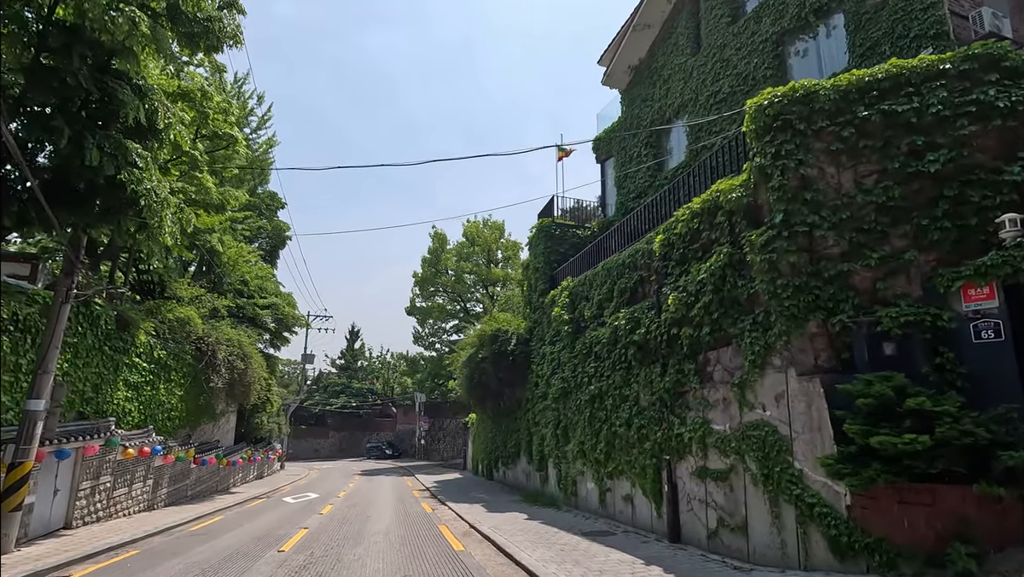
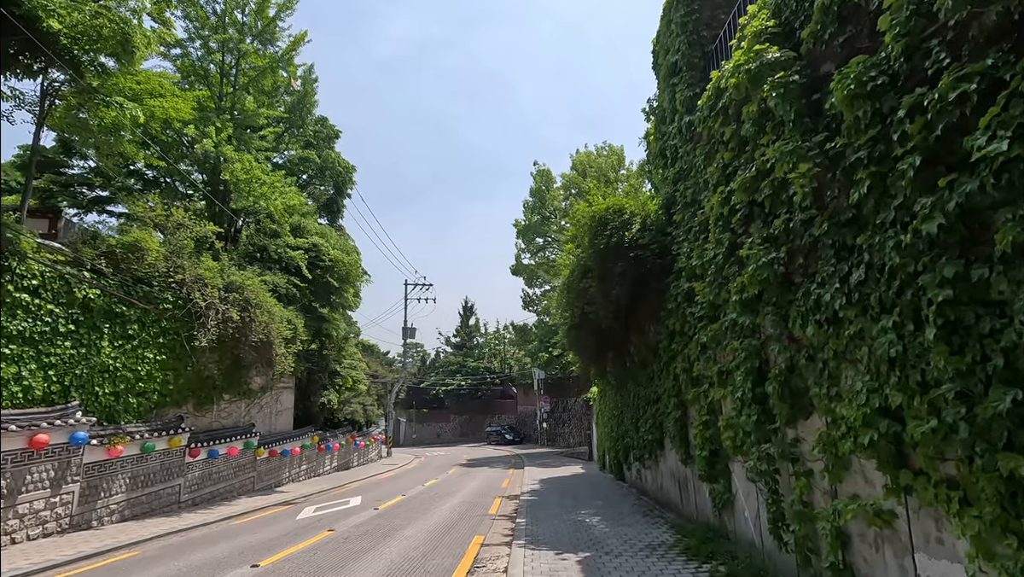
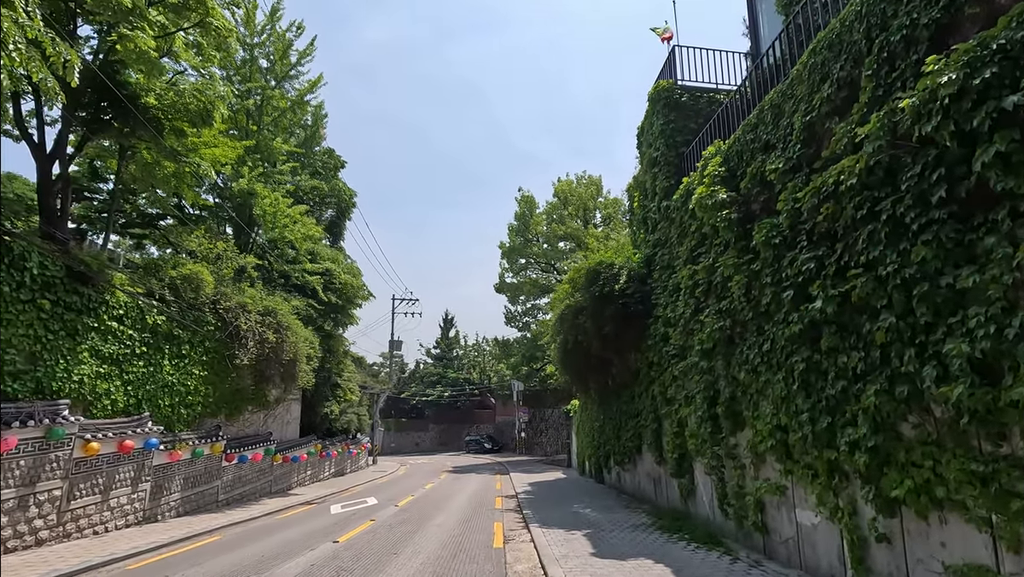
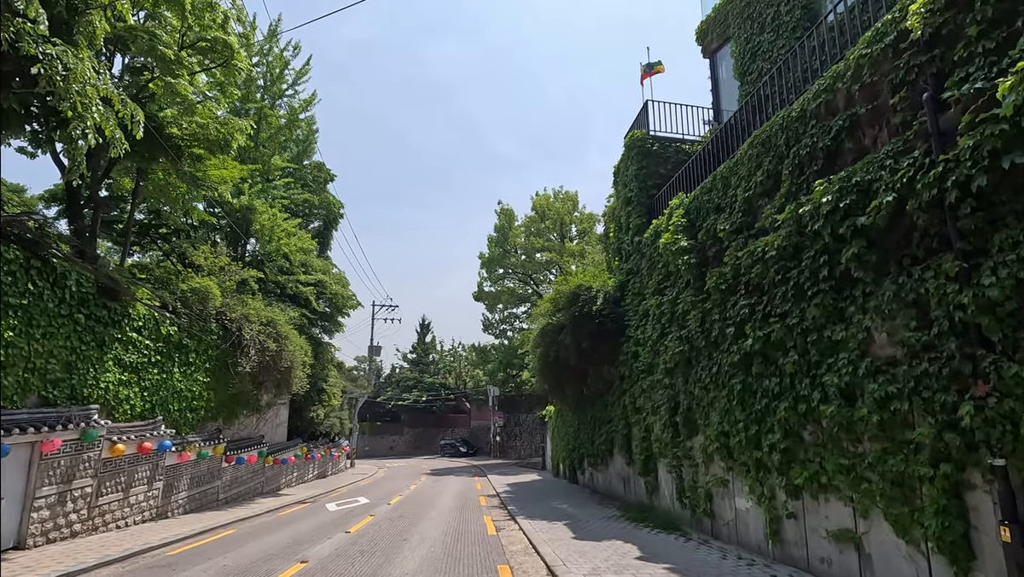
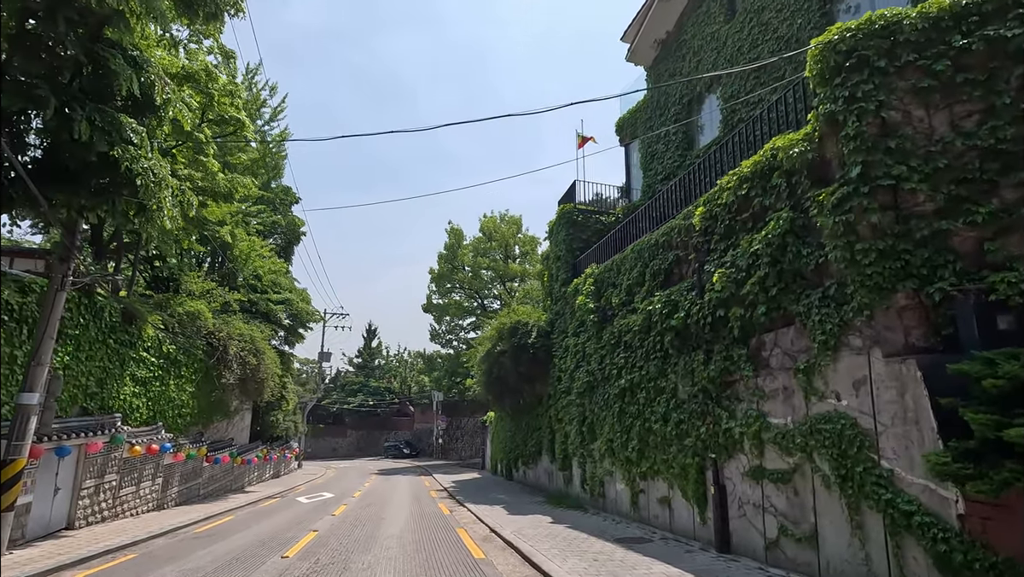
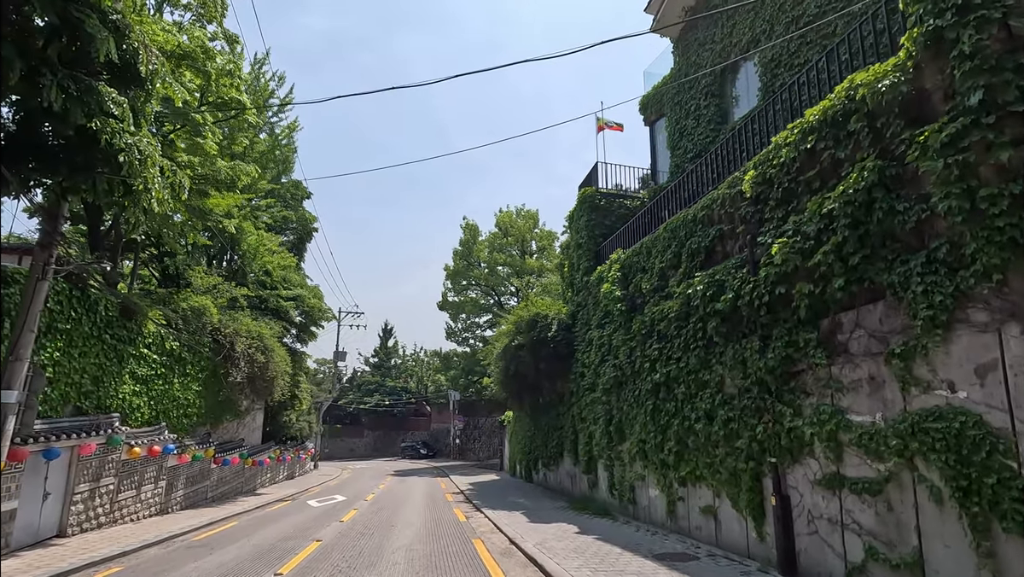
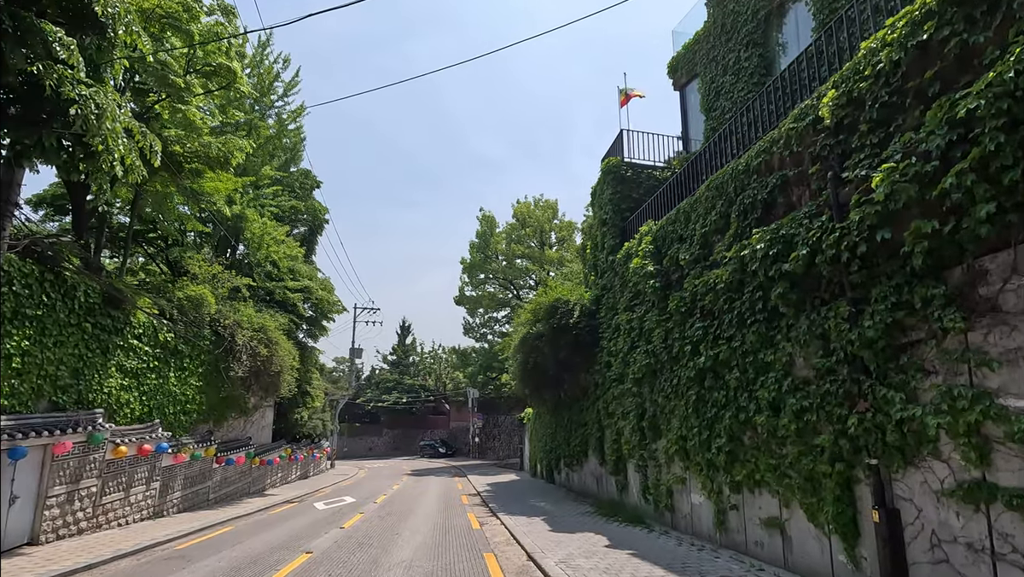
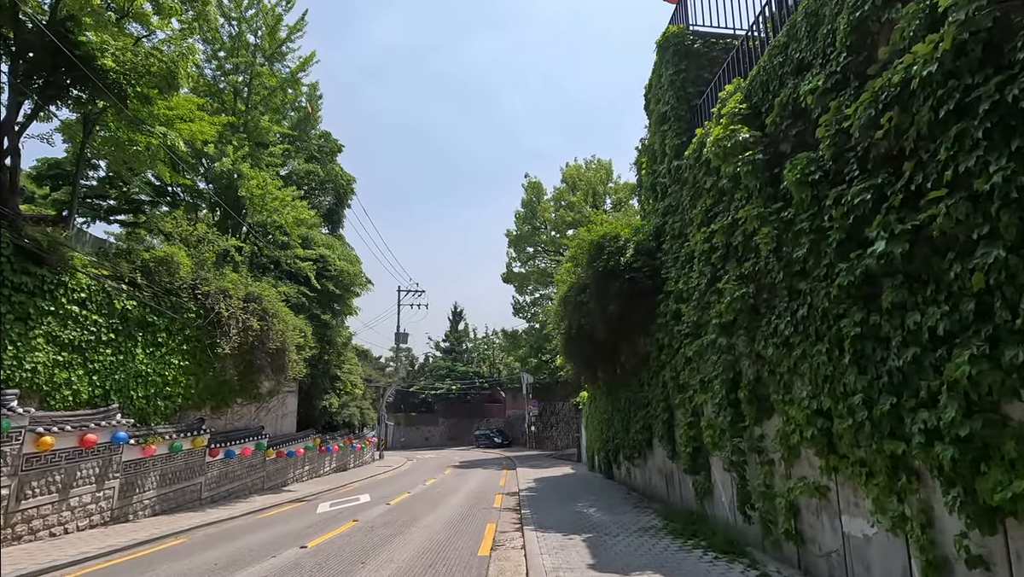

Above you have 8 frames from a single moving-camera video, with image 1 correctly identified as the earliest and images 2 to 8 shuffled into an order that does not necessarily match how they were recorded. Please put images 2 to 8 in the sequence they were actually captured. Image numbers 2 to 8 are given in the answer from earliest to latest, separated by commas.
5, 6, 7, 4, 3, 8, 2
